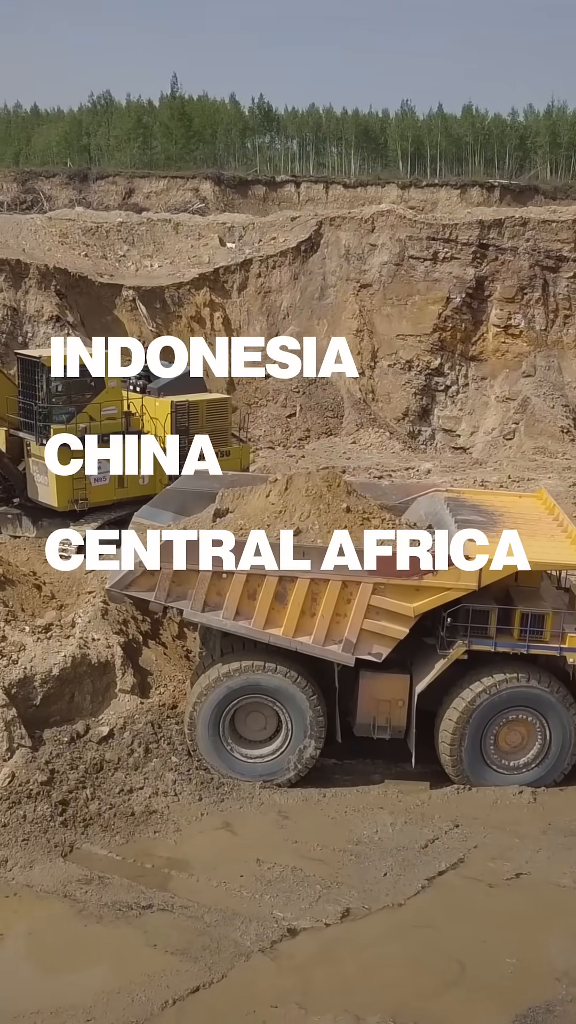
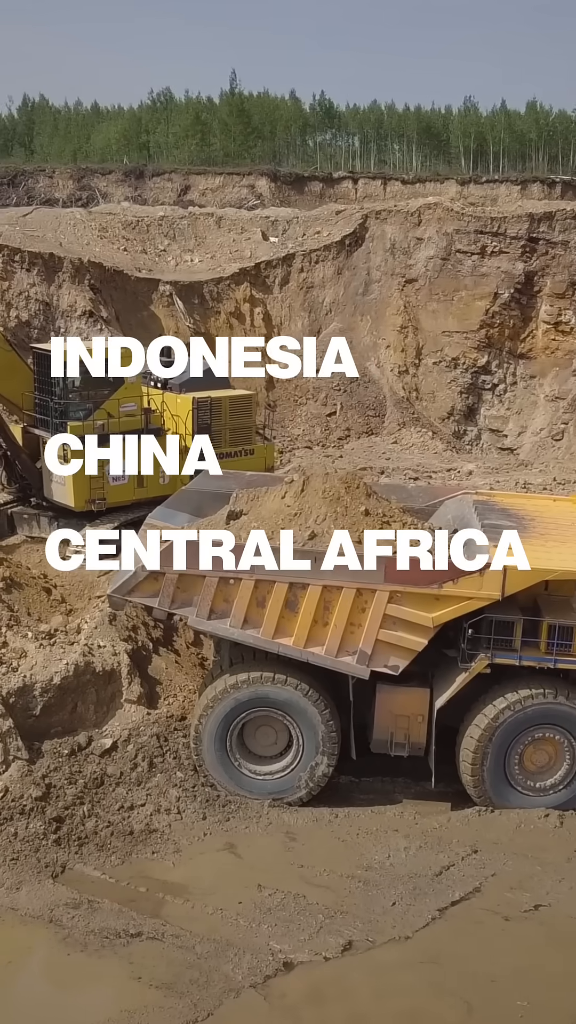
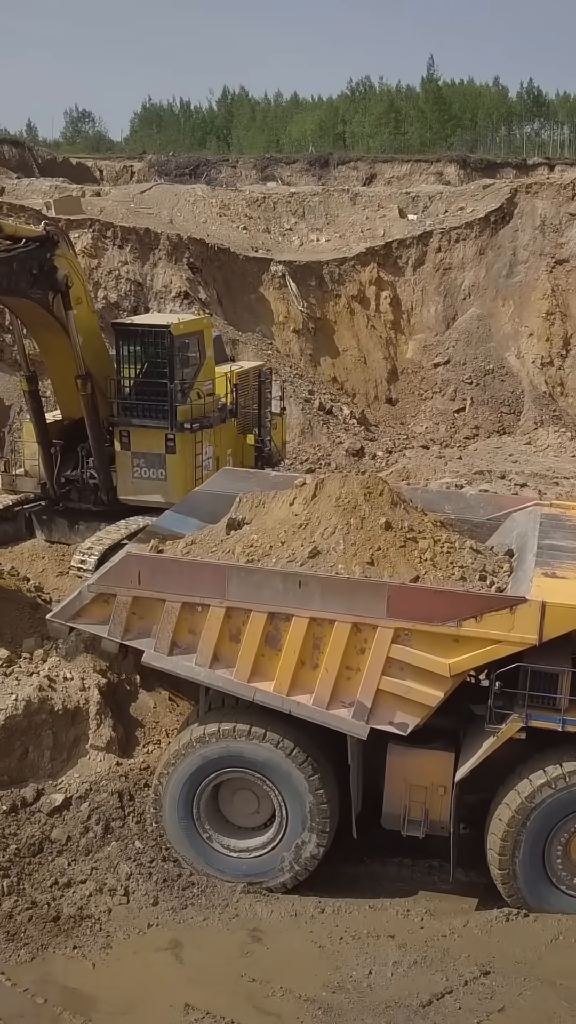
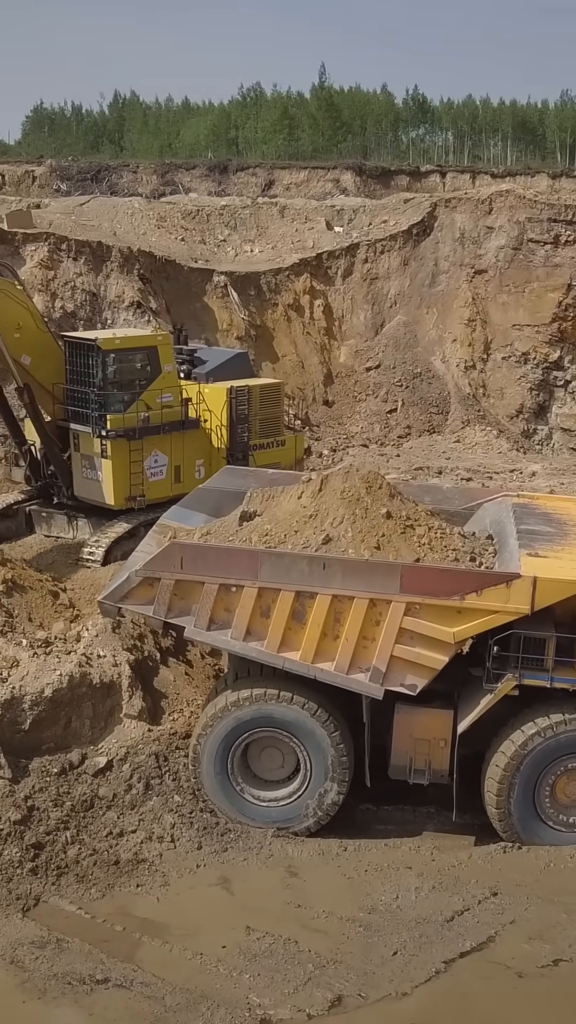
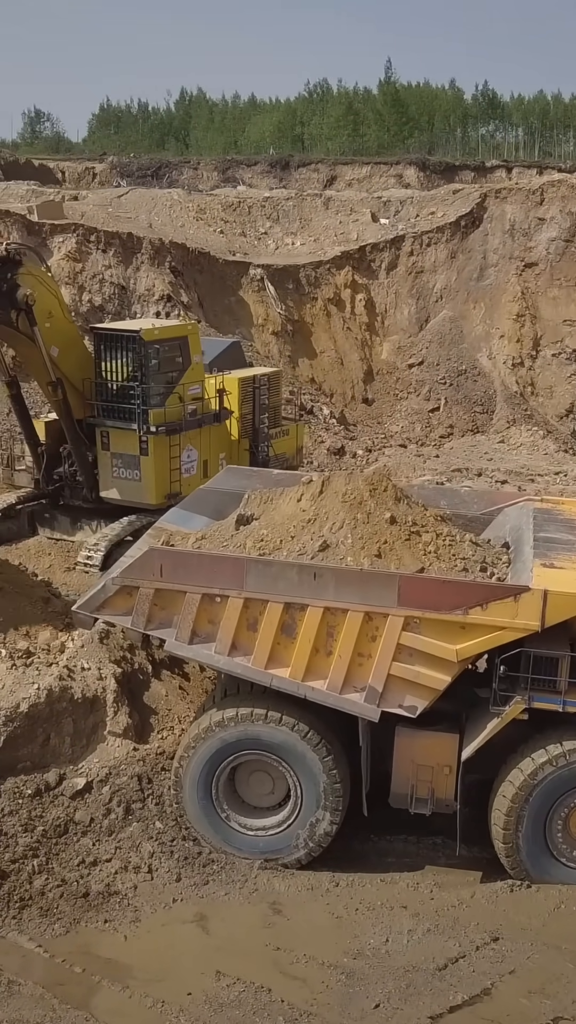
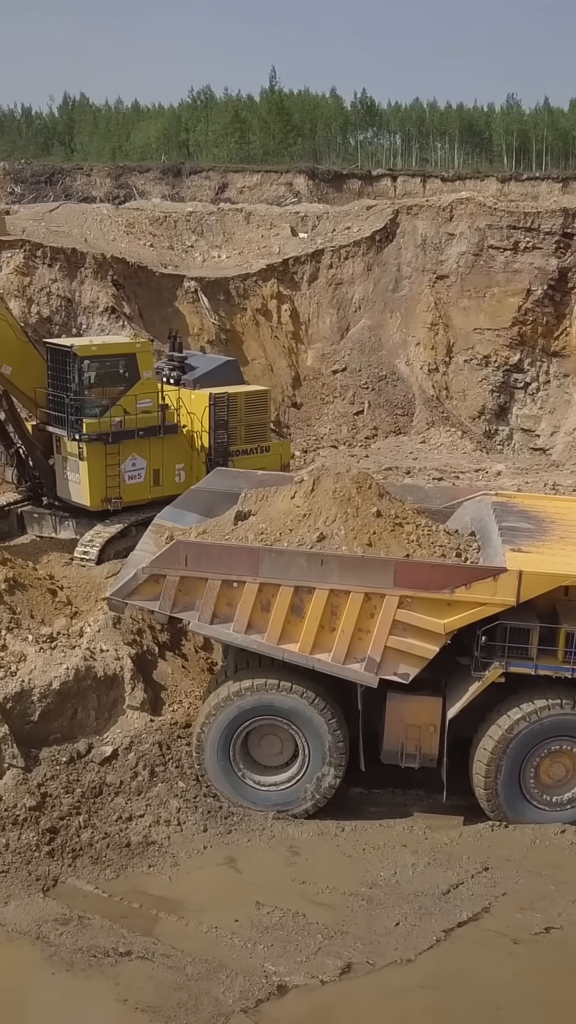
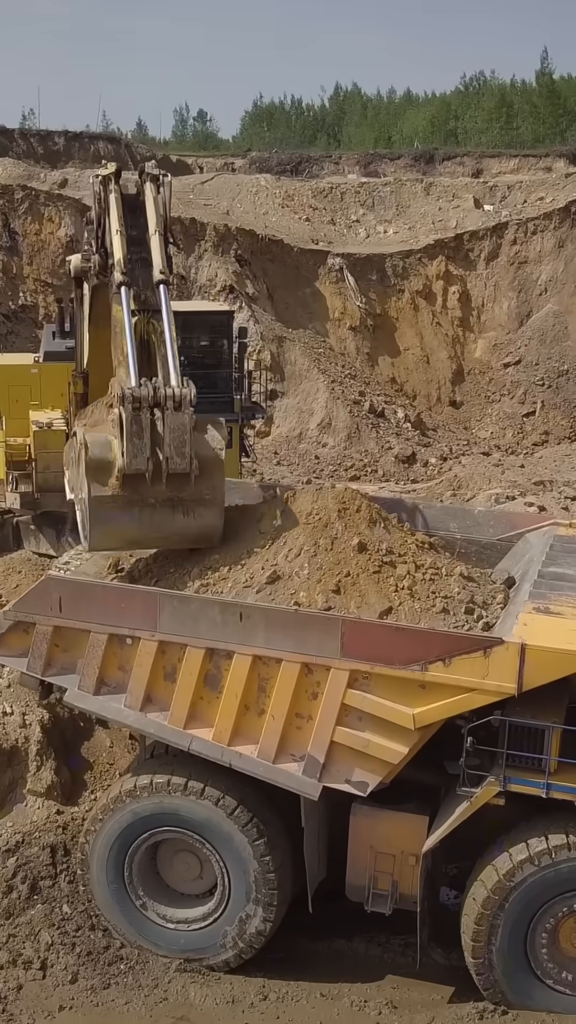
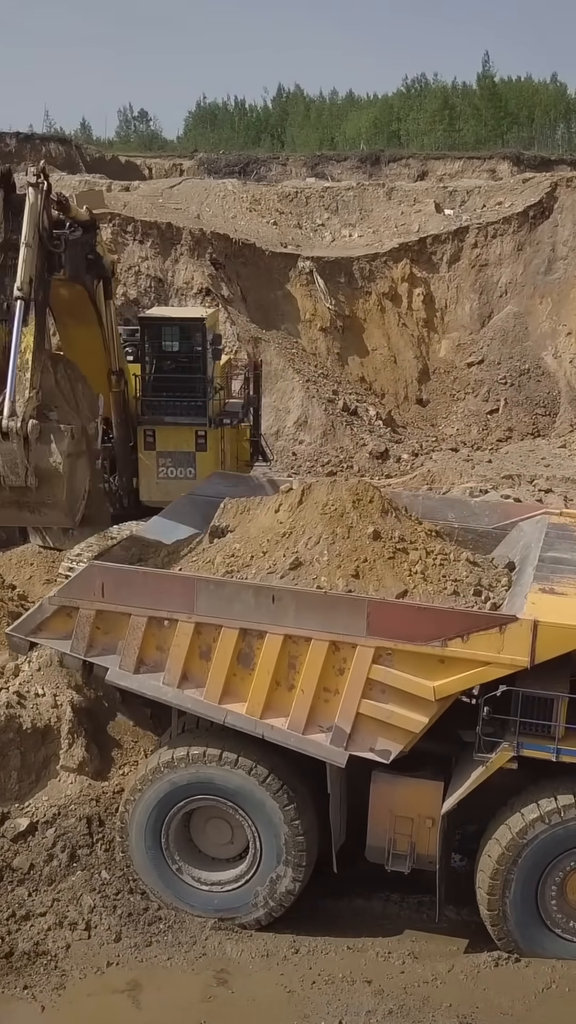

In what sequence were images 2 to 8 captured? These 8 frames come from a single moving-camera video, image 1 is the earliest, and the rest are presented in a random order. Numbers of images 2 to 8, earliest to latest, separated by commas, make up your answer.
2, 6, 4, 5, 3, 8, 7
